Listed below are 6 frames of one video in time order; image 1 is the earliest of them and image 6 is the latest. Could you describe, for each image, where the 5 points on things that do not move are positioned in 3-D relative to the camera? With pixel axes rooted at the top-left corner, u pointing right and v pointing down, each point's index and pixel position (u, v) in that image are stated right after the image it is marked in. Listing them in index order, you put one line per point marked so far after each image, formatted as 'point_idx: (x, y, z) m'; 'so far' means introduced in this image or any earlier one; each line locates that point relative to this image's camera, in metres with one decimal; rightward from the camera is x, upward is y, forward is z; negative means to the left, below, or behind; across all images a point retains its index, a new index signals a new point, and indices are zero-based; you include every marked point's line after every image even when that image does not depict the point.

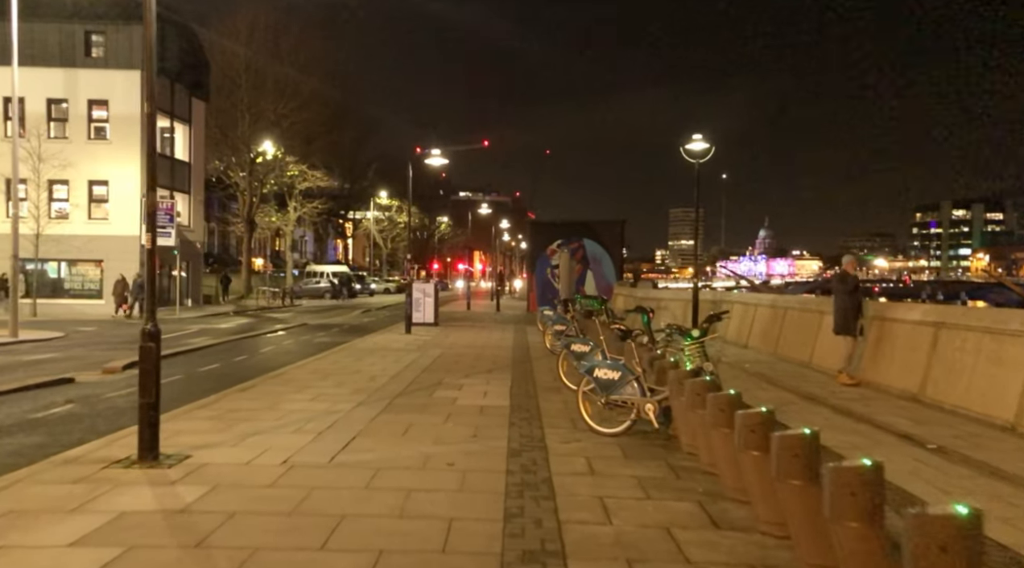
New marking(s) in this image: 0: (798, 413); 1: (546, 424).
0: (+4.2, -1.9, +10.1) m
1: (+0.4, -1.7, +8.4) m
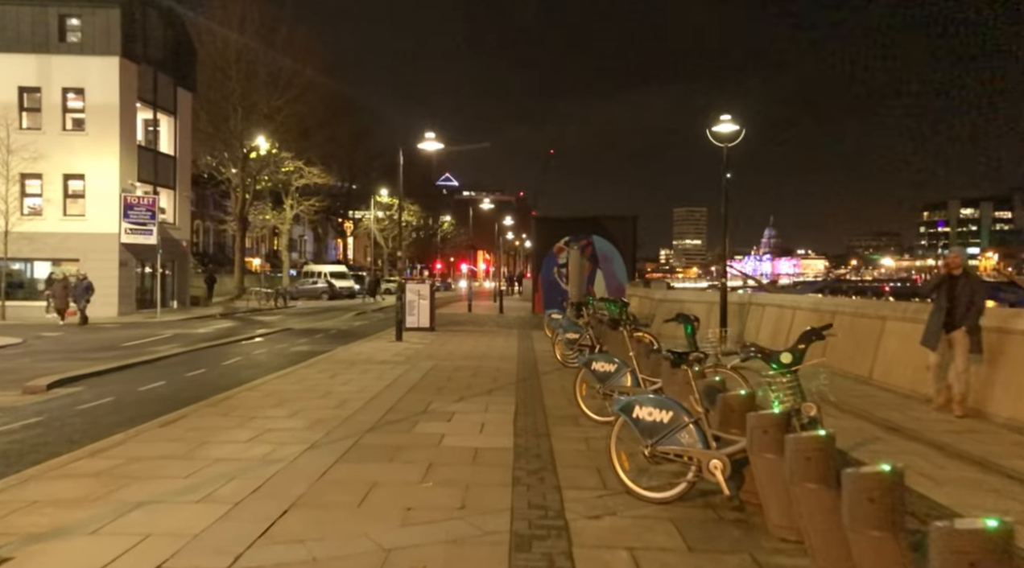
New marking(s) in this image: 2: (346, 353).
0: (+4.2, -1.9, +7.7) m
1: (+0.5, -1.7, +6.1) m
2: (-3.8, -1.6, +15.6) m
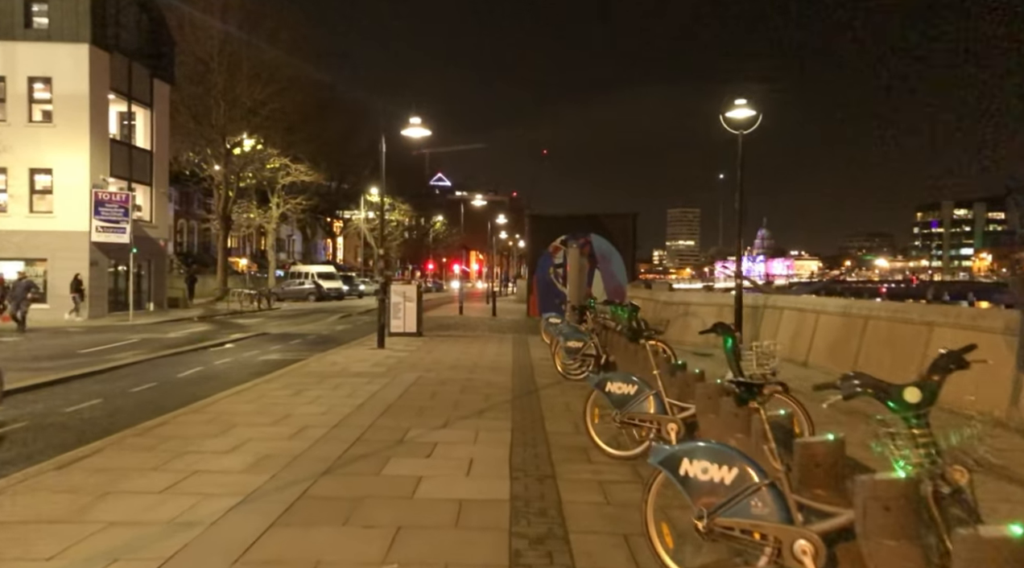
0: (+4.2, -1.9, +6.1) m
1: (+0.4, -1.7, +4.4) m
2: (-3.9, -1.6, +13.9) m
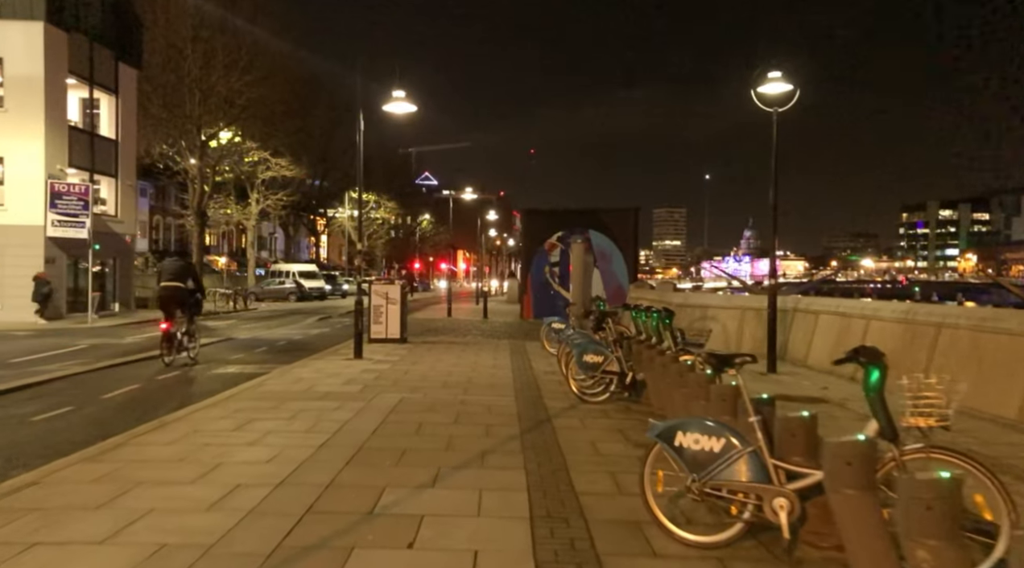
0: (+4.4, -1.9, +3.9) m
1: (+0.7, -1.8, +2.1) m
2: (-3.9, -1.6, +11.6) m
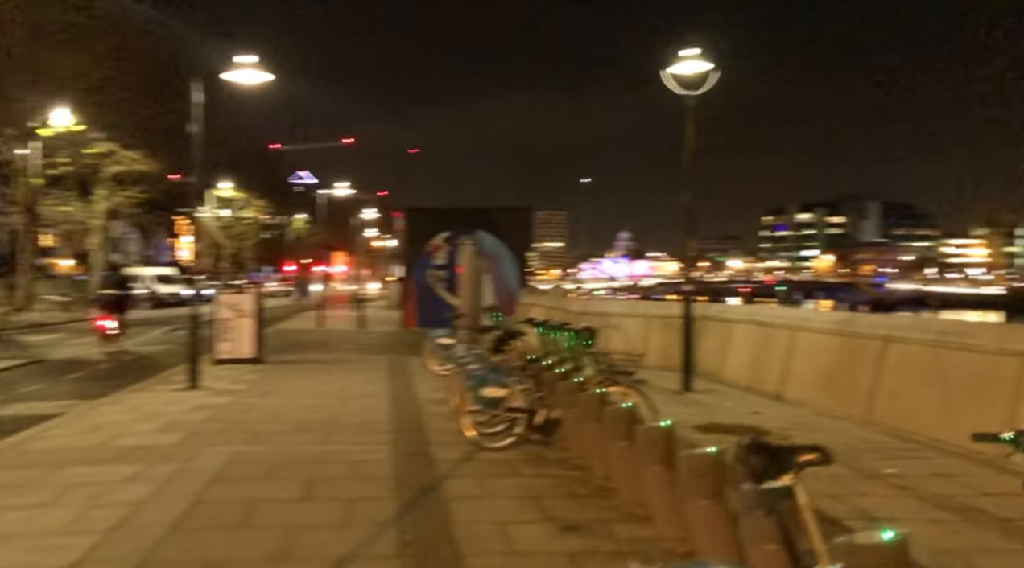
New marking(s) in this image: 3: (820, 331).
0: (+4.0, -2.0, +2.2) m
1: (+0.6, -1.9, -0.1) m
2: (-5.4, -1.8, +8.5) m
3: (+4.8, -0.7, +10.8) m
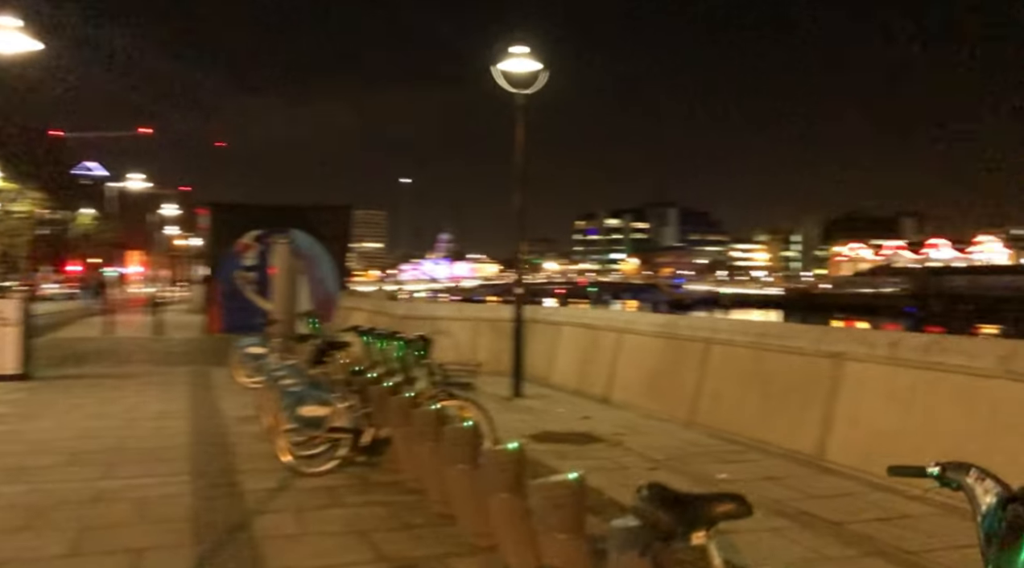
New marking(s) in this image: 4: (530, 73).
0: (+3.5, -2.1, +2.6) m
1: (+0.8, -1.9, -0.6) m
2: (-7.2, -1.8, +6.2) m
3: (+2.1, -0.8, +11.1) m
4: (+0.3, +3.7, +12.3) m
